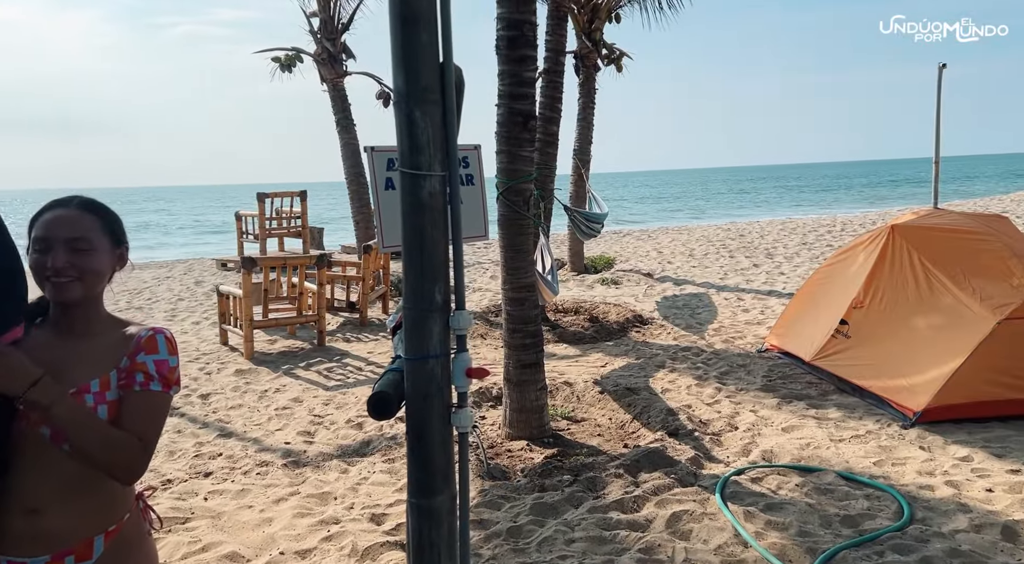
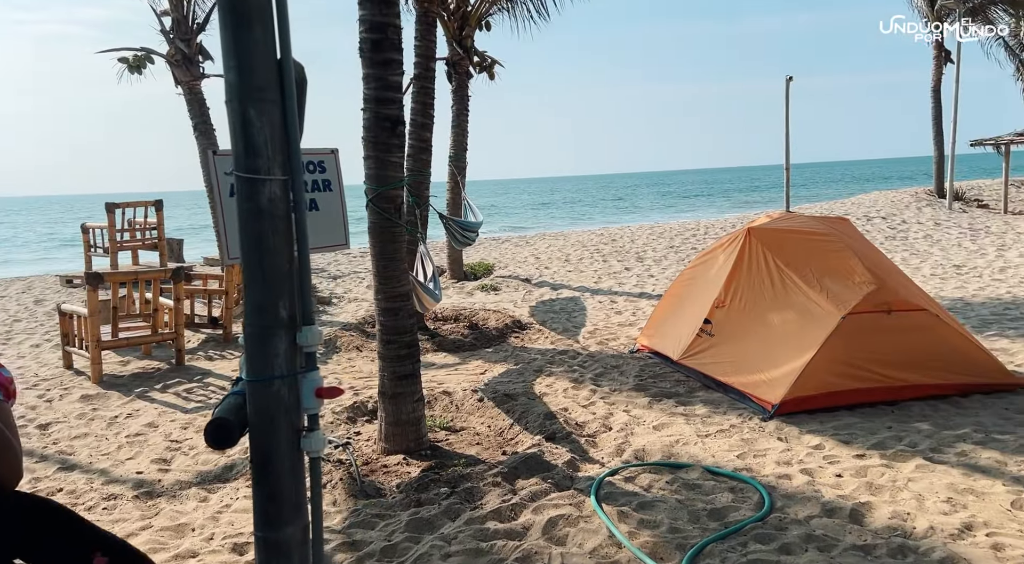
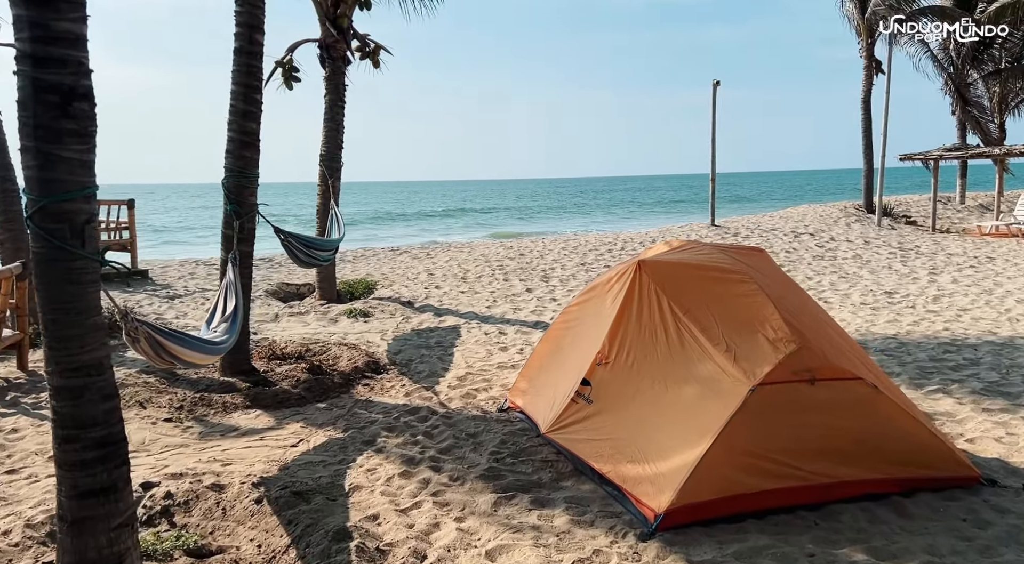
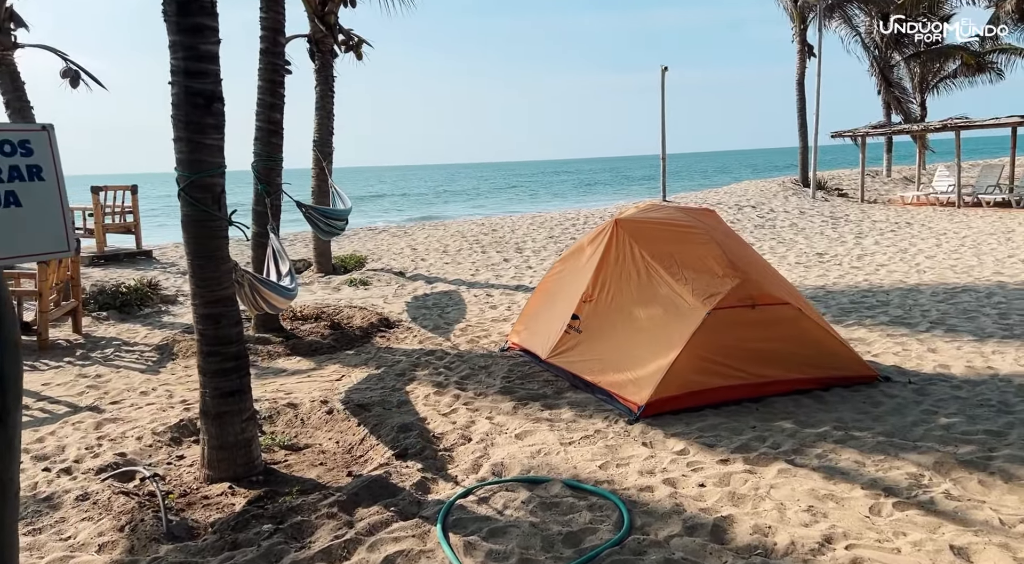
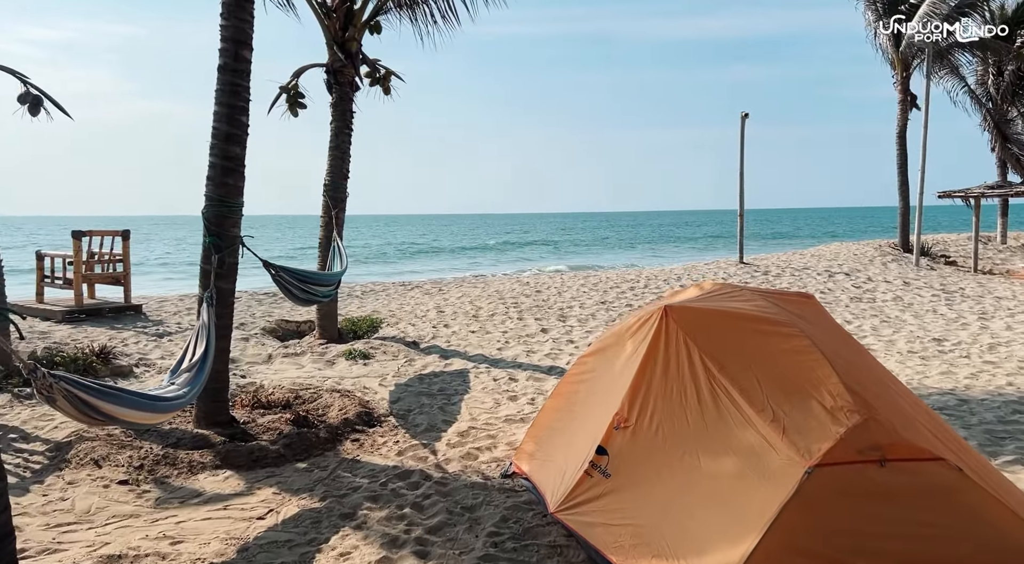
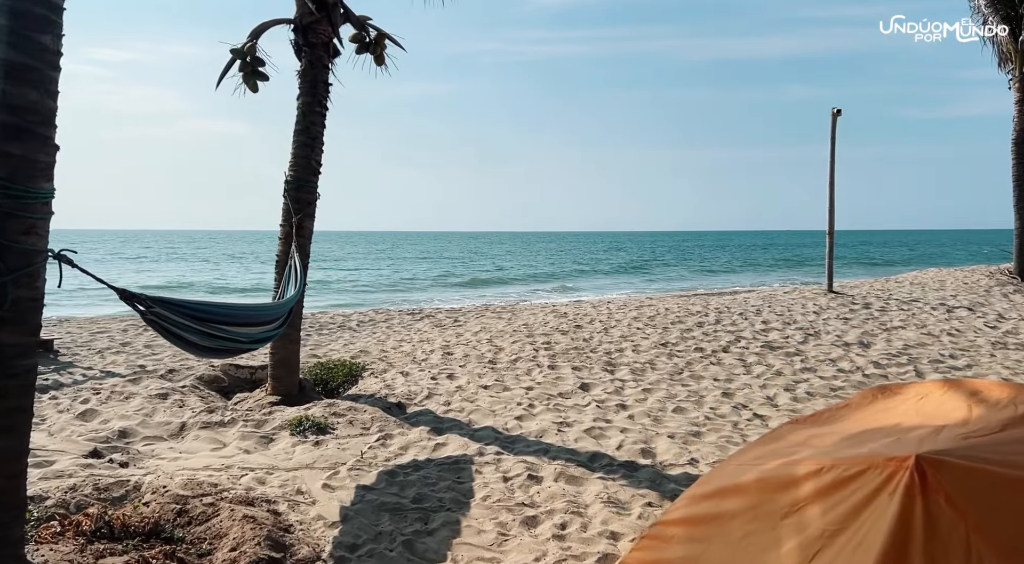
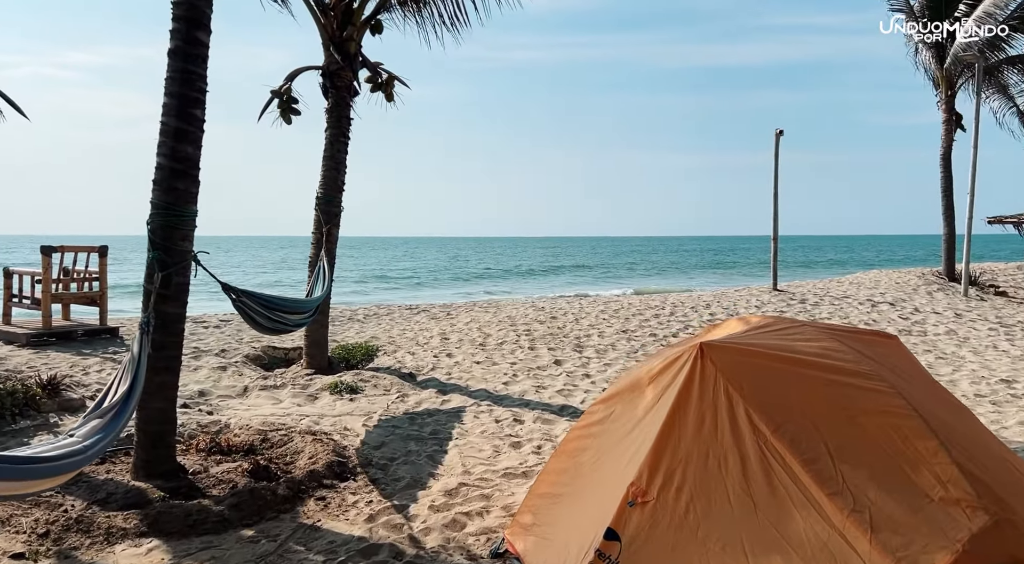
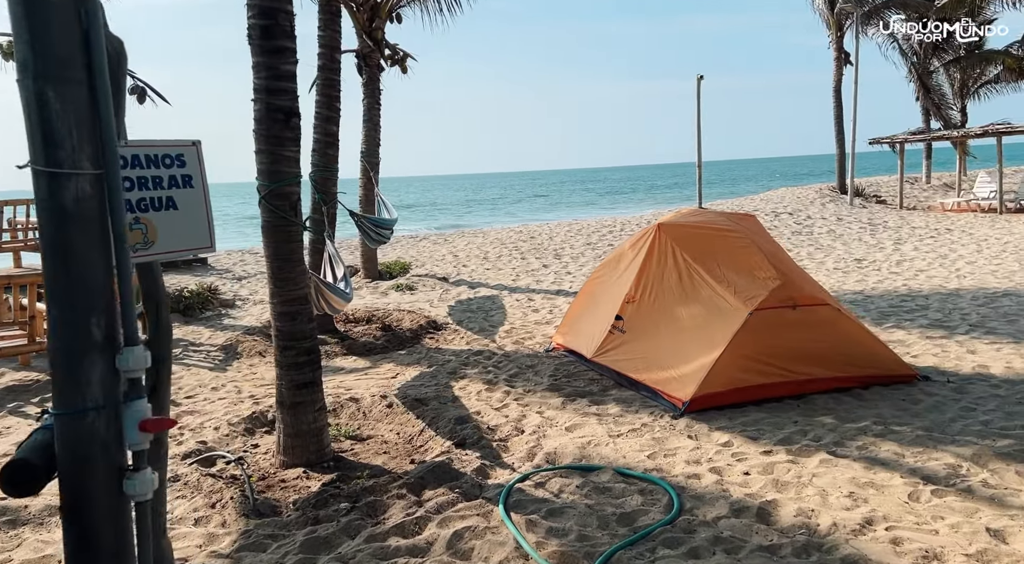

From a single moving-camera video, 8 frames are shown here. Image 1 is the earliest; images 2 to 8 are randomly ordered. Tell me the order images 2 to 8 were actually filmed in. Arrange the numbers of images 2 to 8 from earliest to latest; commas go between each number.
2, 8, 4, 3, 5, 7, 6
